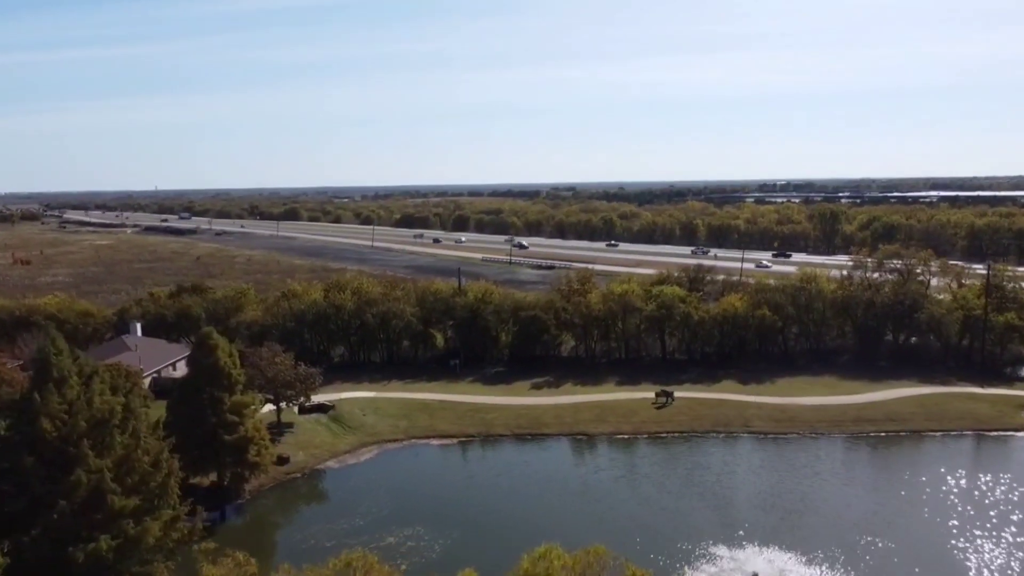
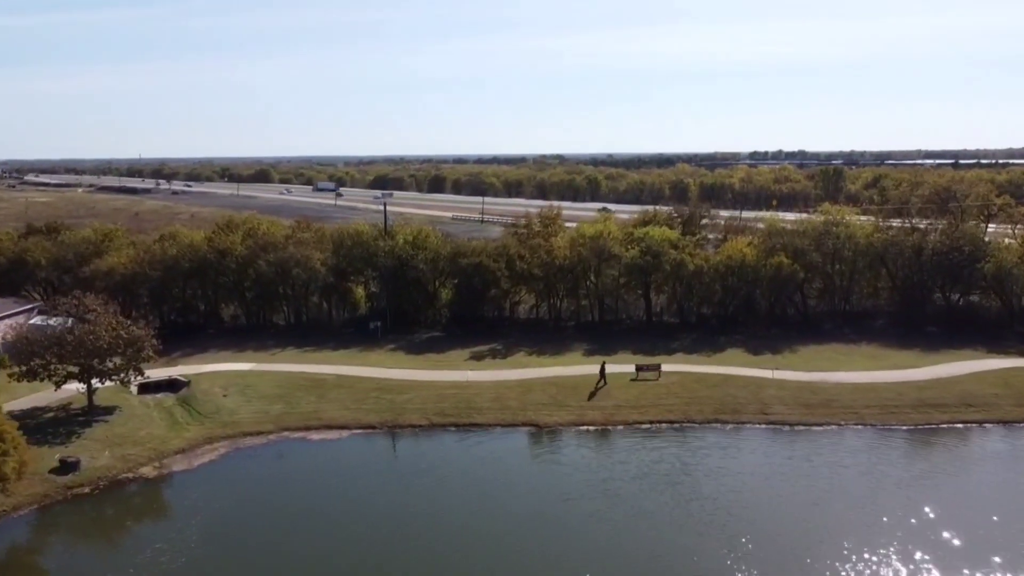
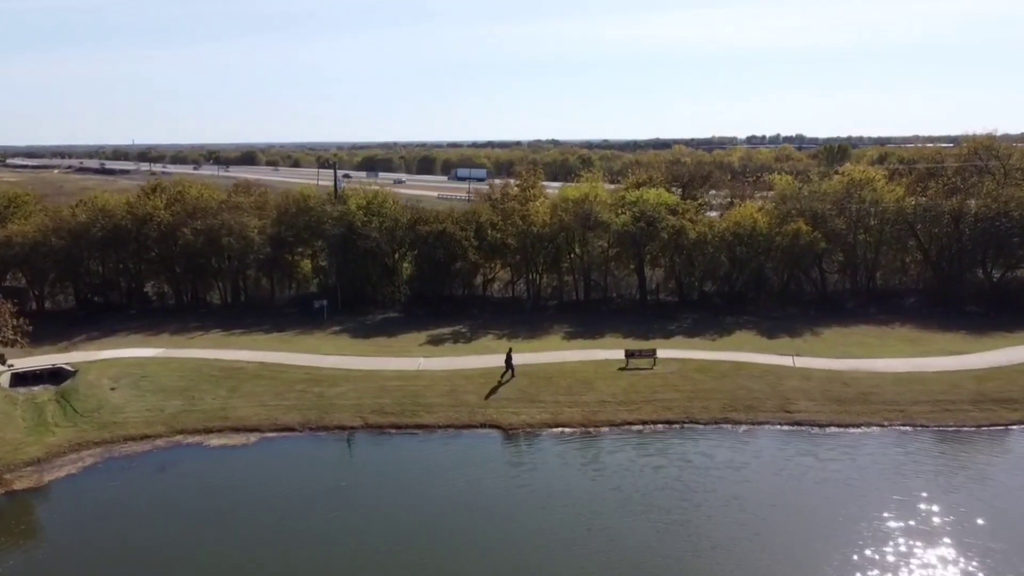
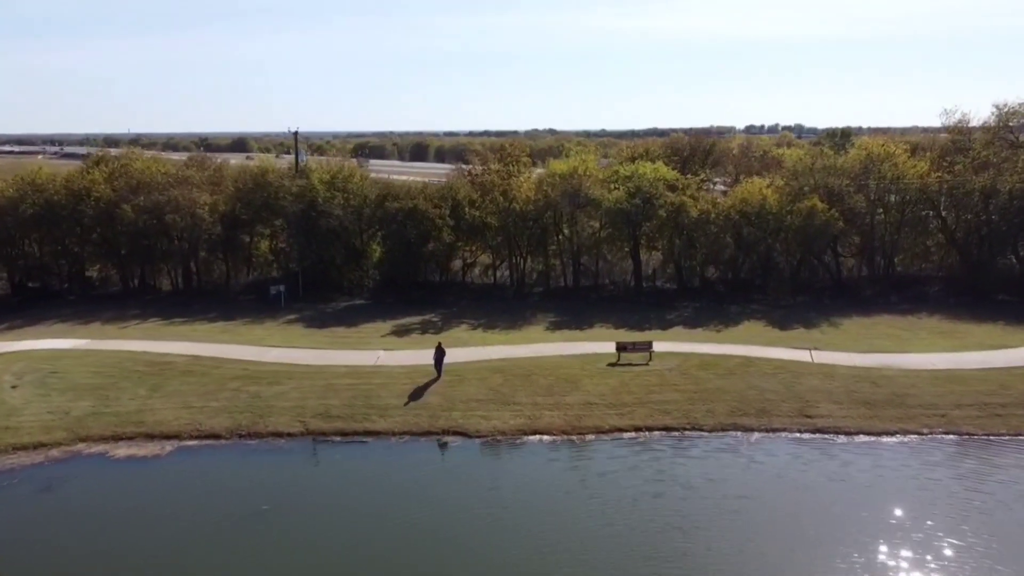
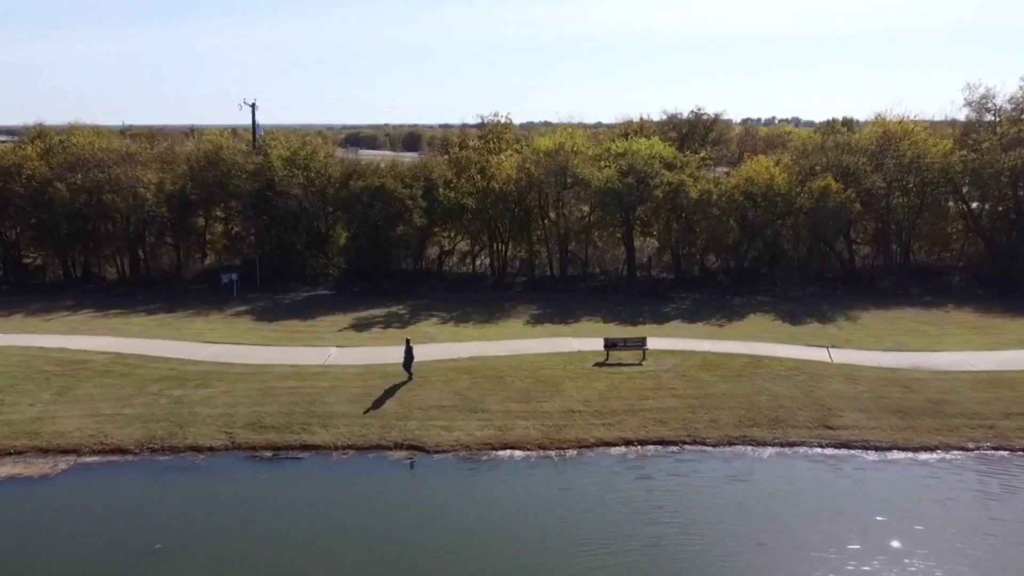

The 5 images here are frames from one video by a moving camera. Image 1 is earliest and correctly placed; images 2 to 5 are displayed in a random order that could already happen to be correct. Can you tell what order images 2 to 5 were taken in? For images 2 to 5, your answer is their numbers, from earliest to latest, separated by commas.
2, 3, 4, 5
